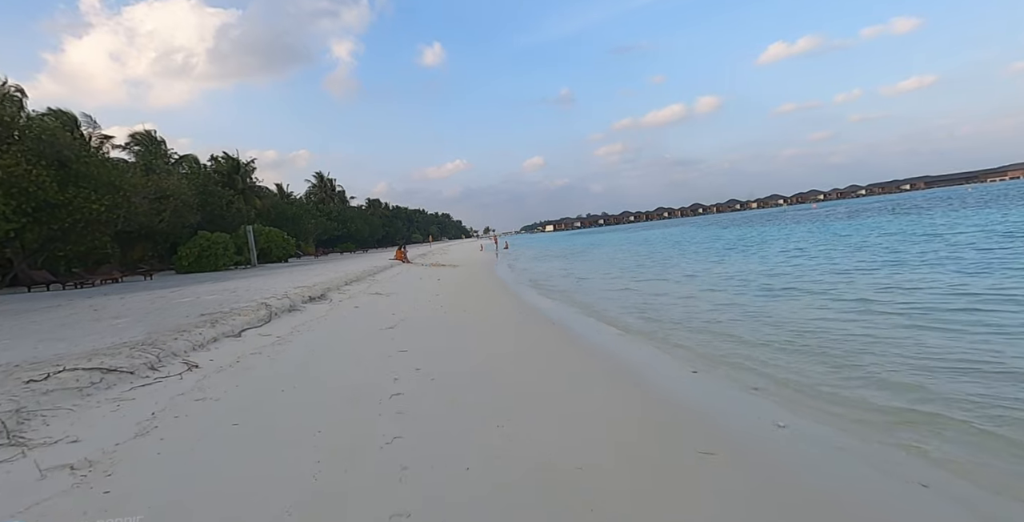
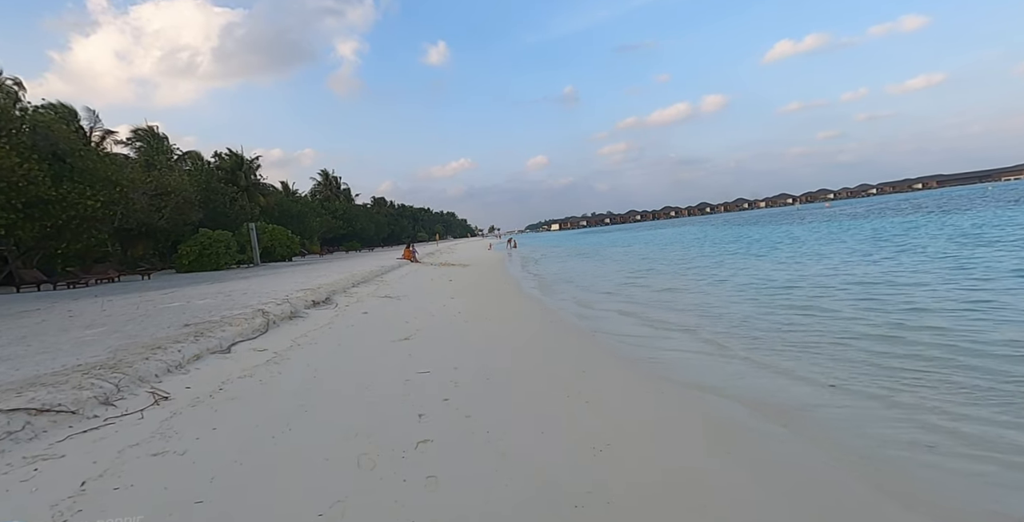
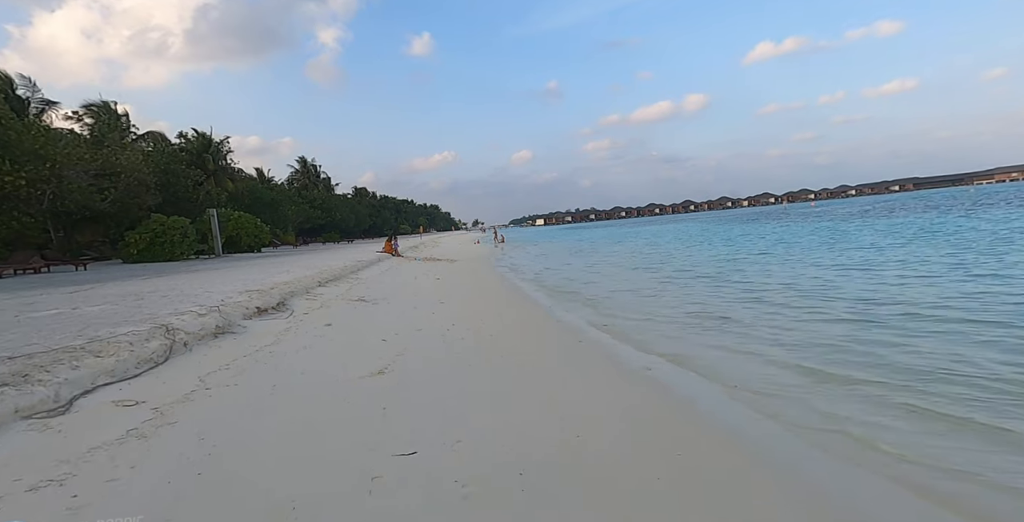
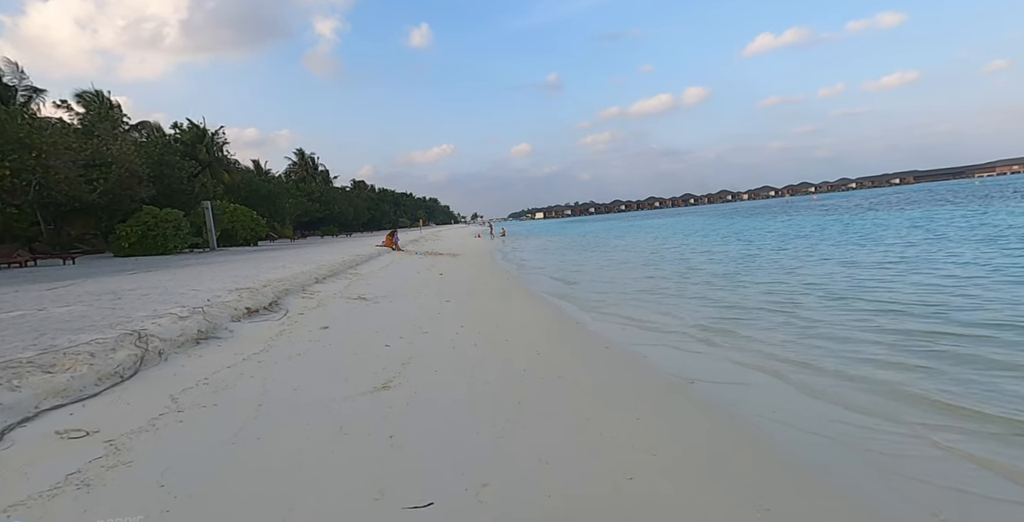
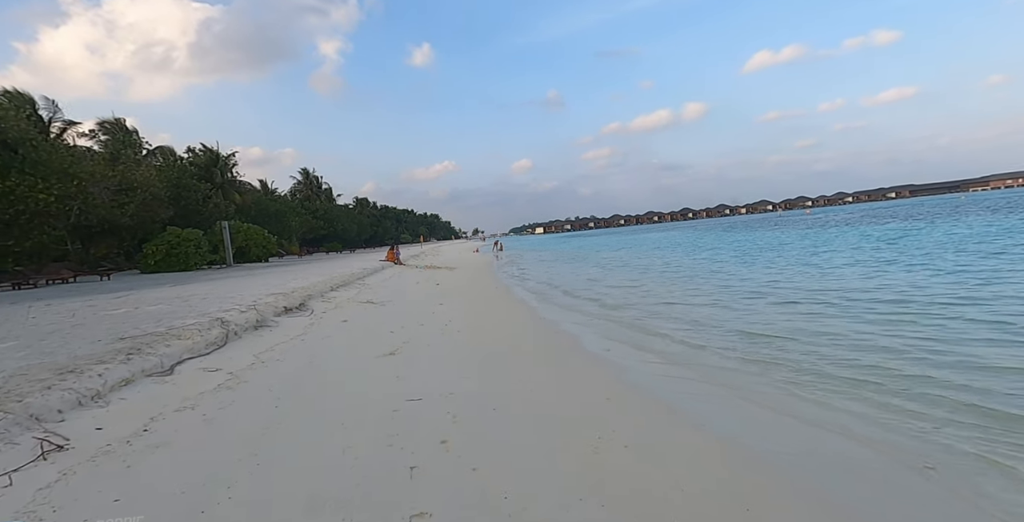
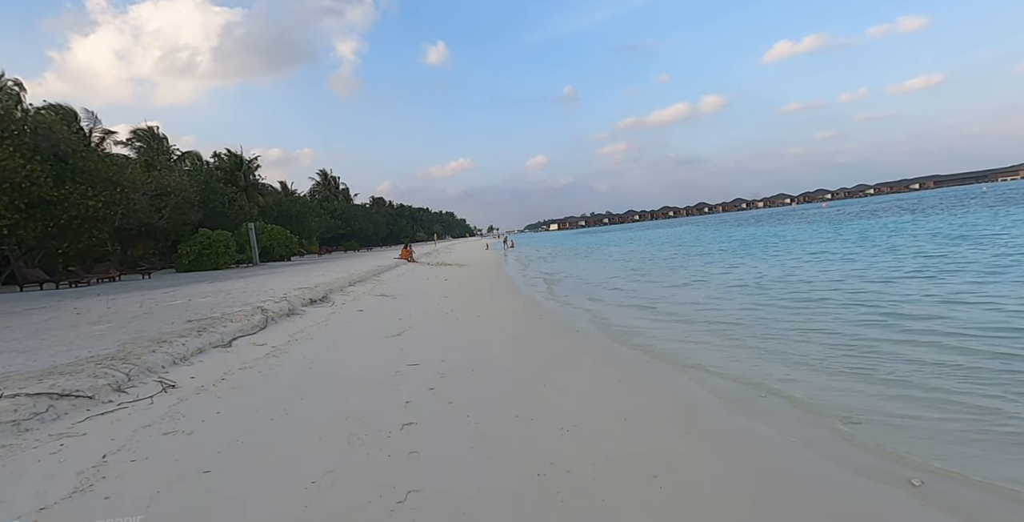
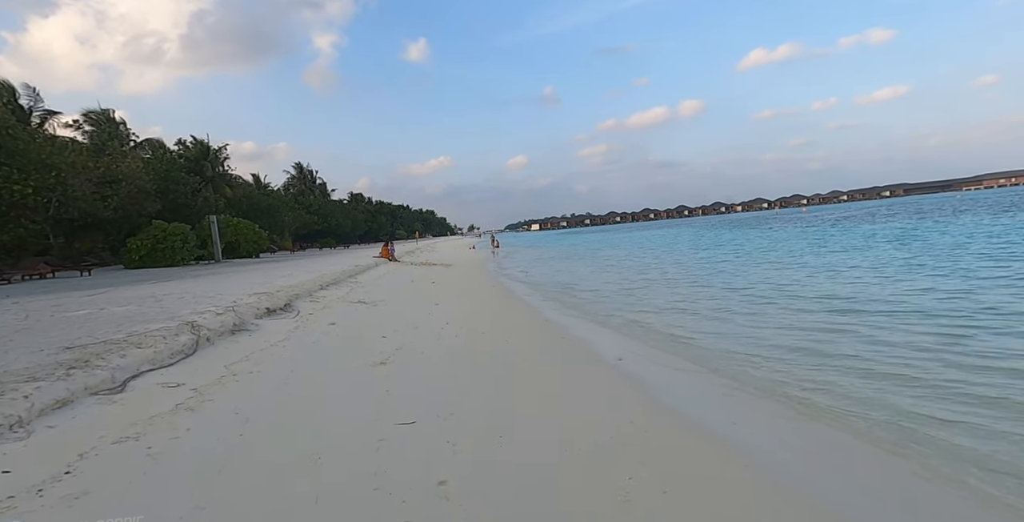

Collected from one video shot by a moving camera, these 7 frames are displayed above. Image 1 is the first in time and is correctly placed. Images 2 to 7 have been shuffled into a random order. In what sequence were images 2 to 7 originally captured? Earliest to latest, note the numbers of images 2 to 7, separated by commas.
6, 2, 5, 7, 3, 4
